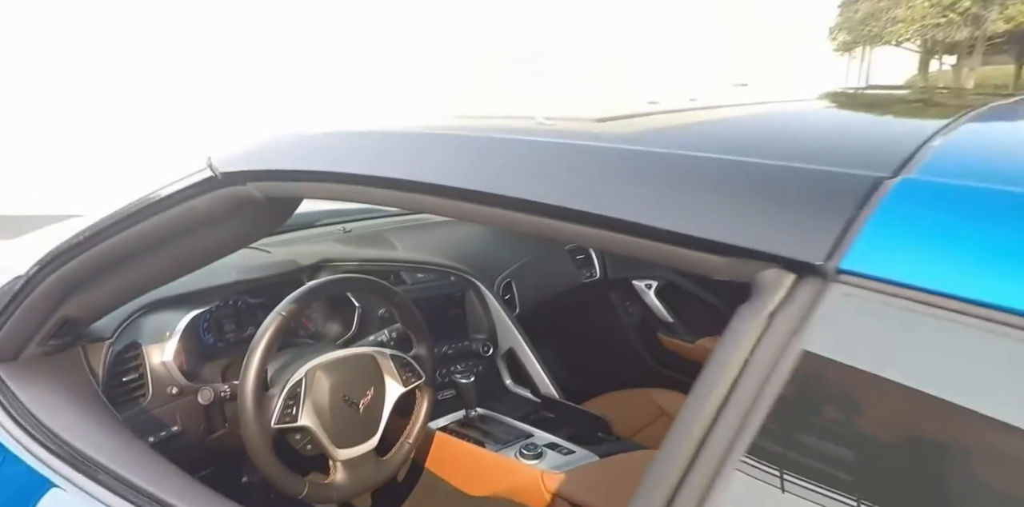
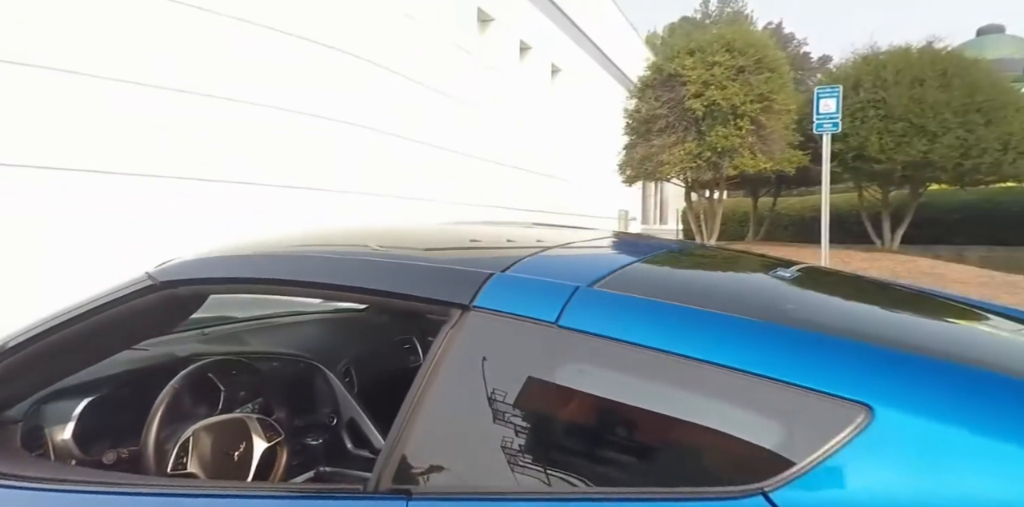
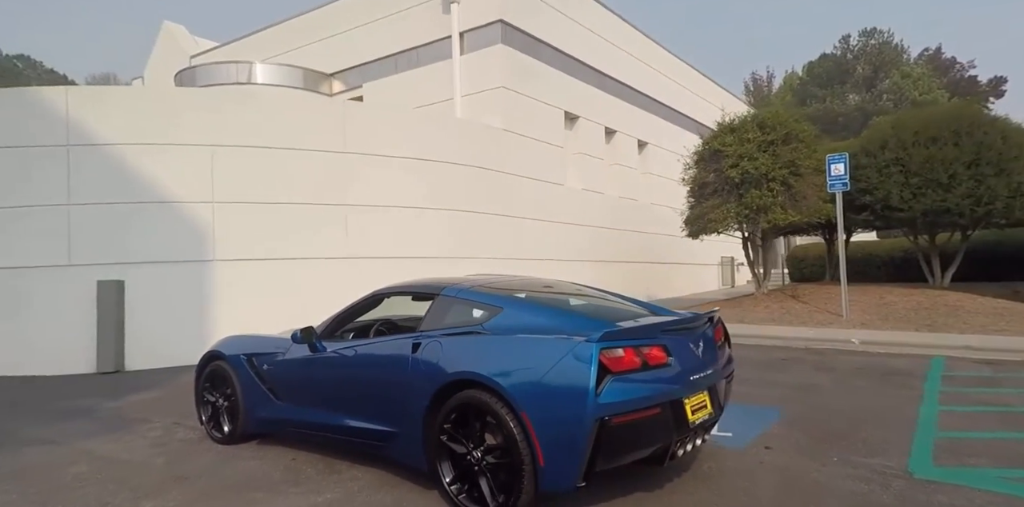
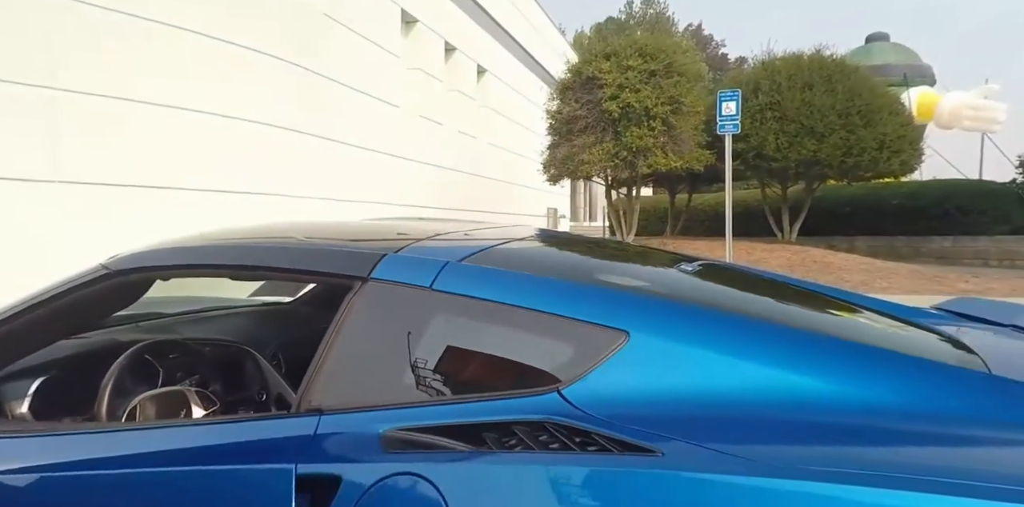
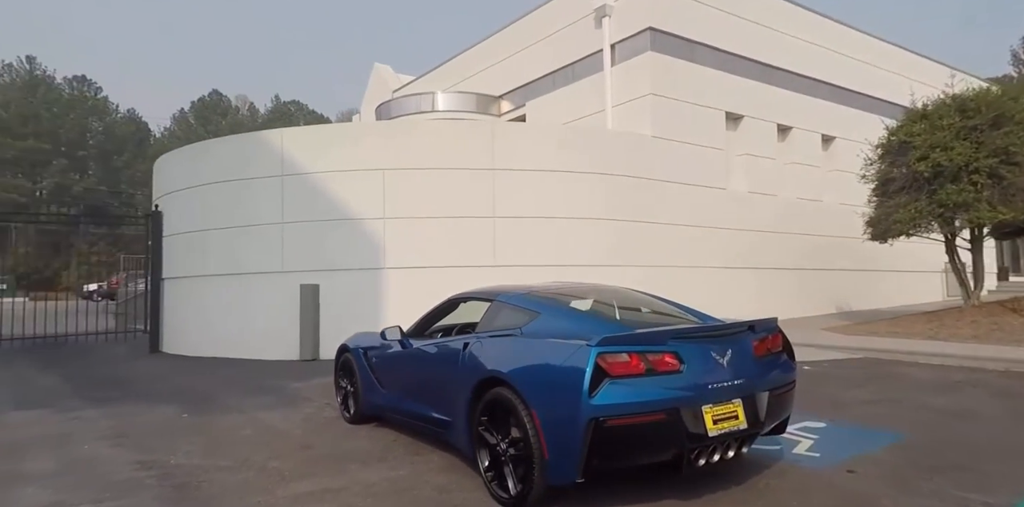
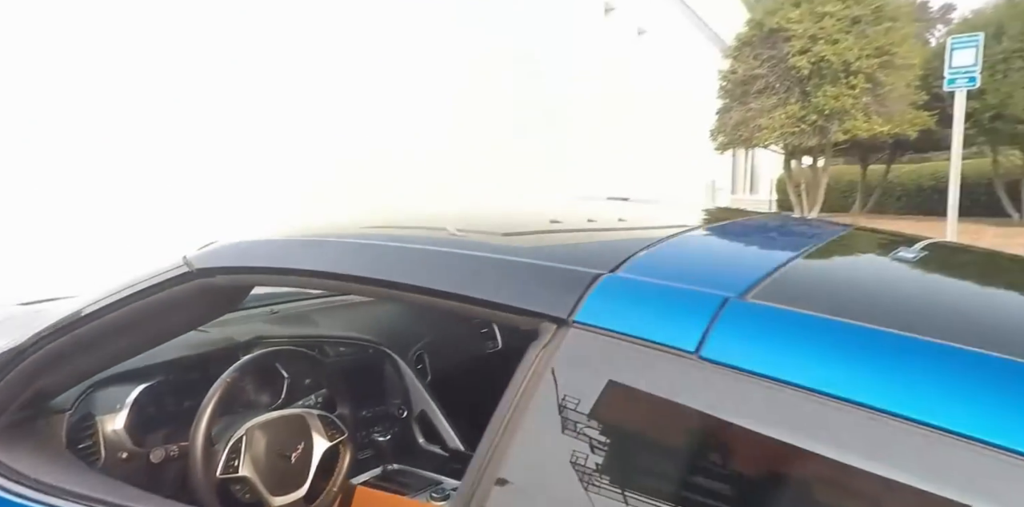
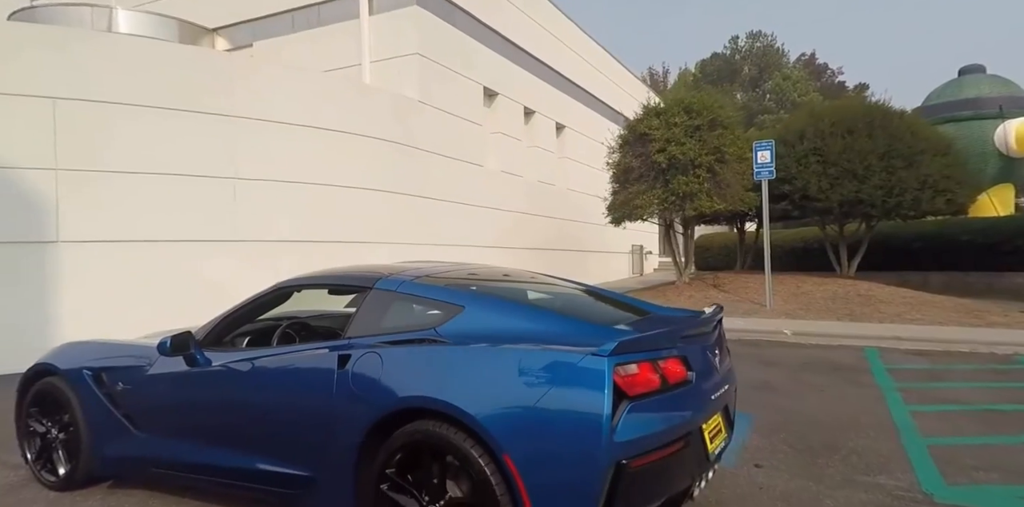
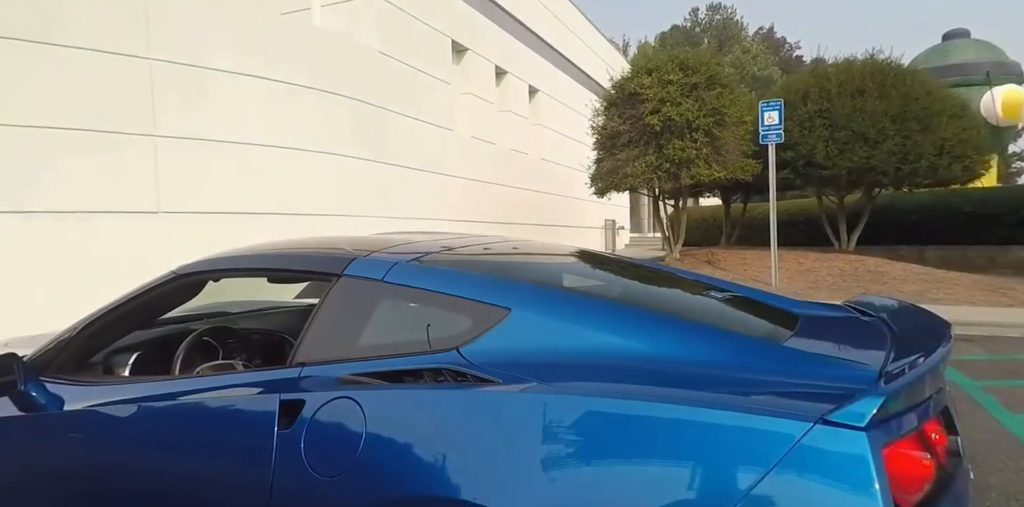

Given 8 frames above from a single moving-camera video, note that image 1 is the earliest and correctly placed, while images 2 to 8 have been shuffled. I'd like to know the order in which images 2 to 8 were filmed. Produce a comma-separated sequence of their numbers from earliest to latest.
6, 2, 4, 8, 7, 3, 5
